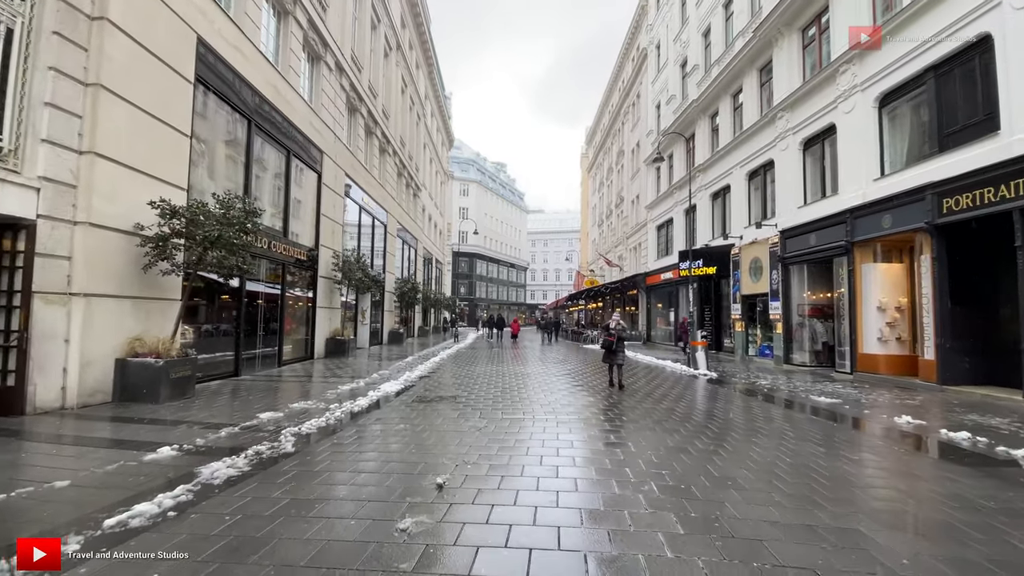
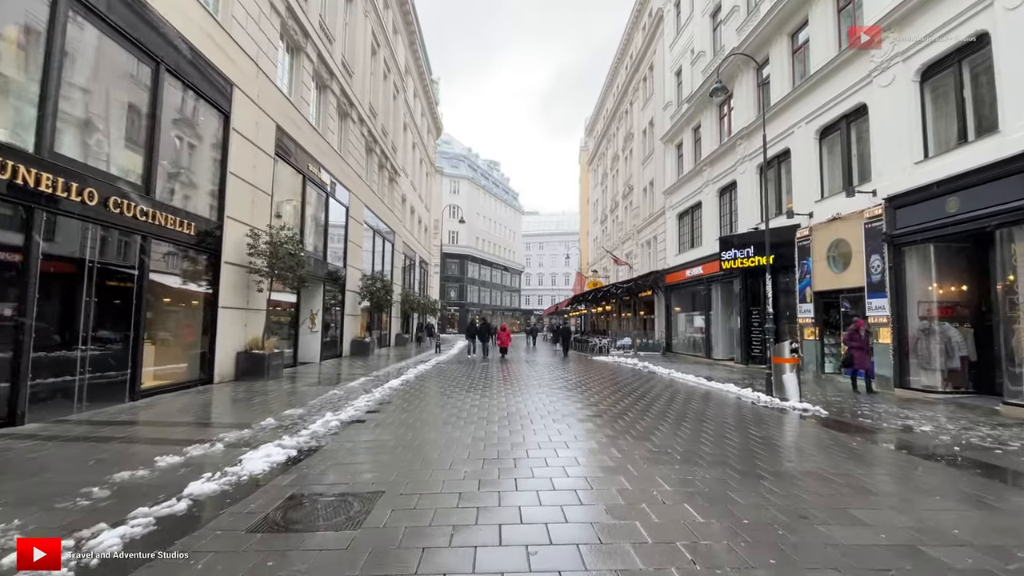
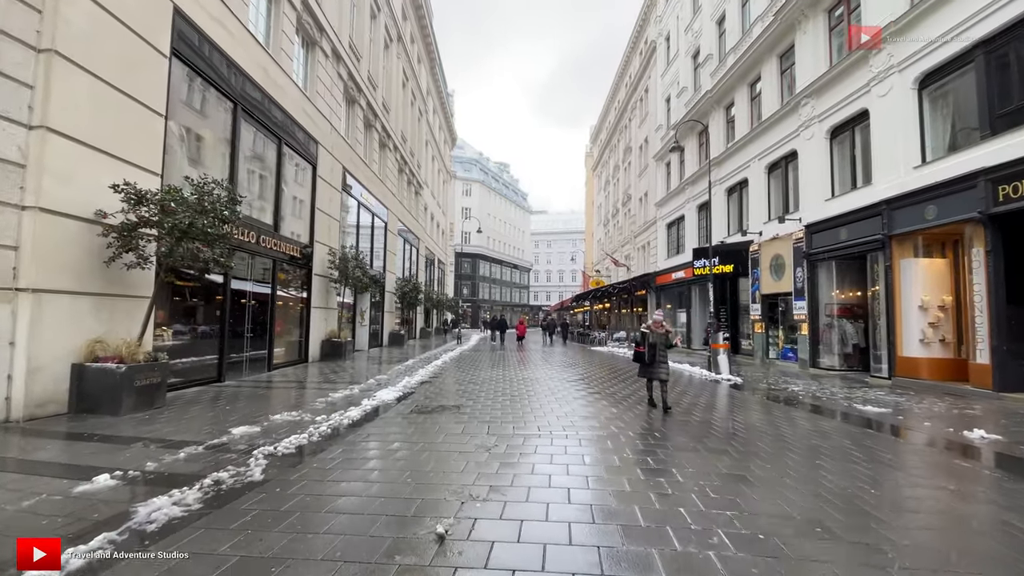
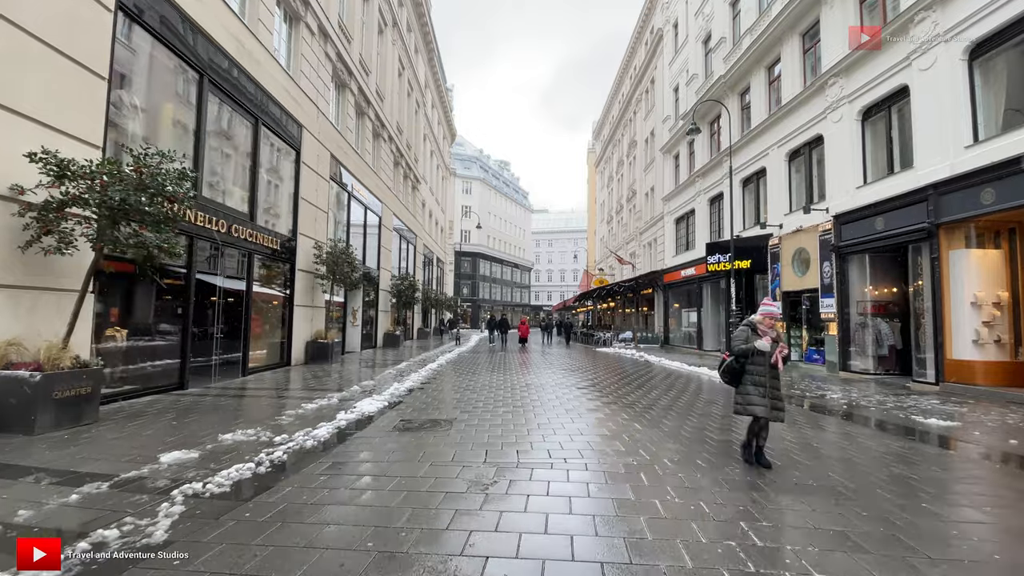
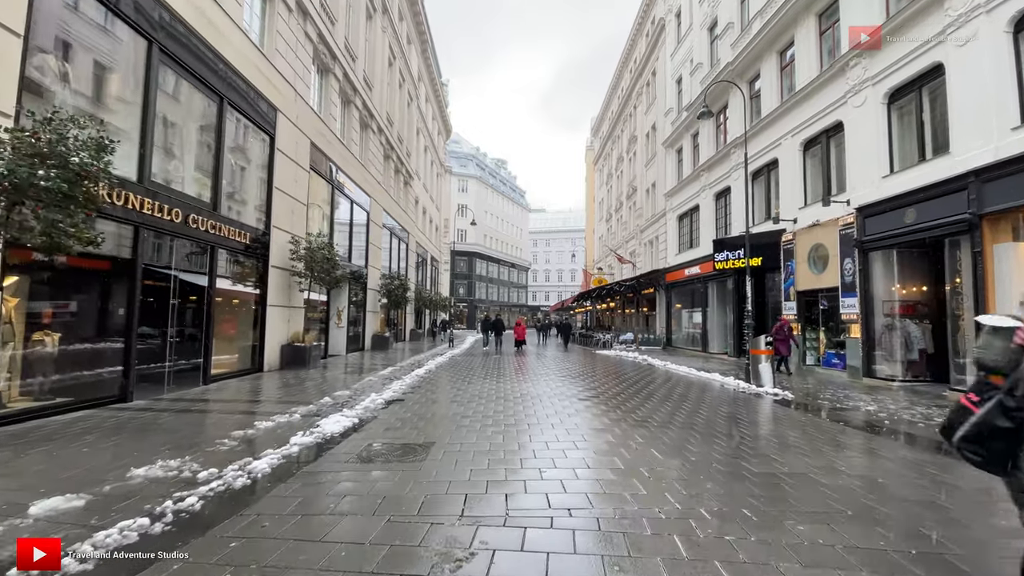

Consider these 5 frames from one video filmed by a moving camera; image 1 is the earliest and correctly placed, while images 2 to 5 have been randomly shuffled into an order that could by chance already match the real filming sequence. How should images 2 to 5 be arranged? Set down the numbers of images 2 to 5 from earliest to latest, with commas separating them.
3, 4, 5, 2
